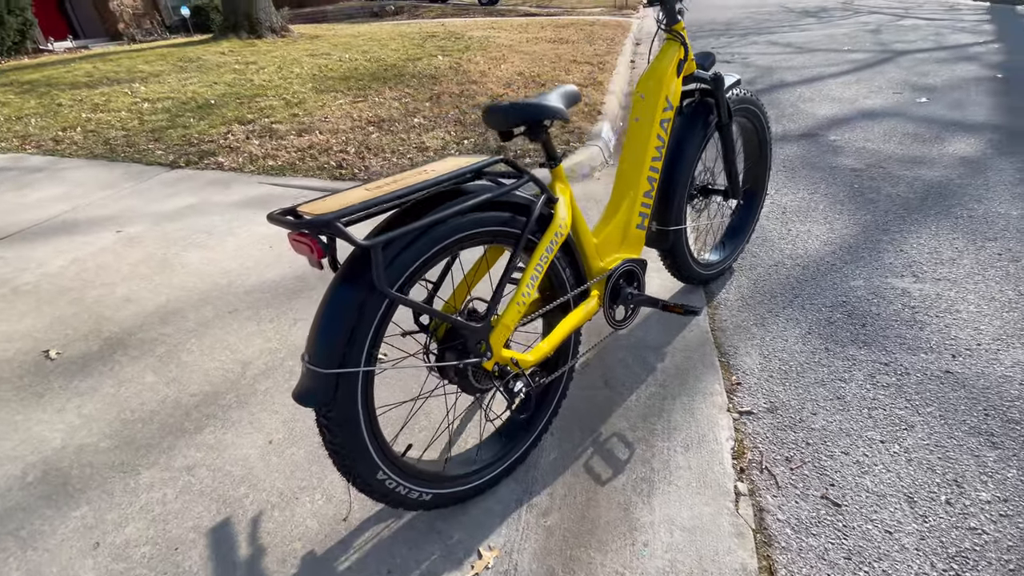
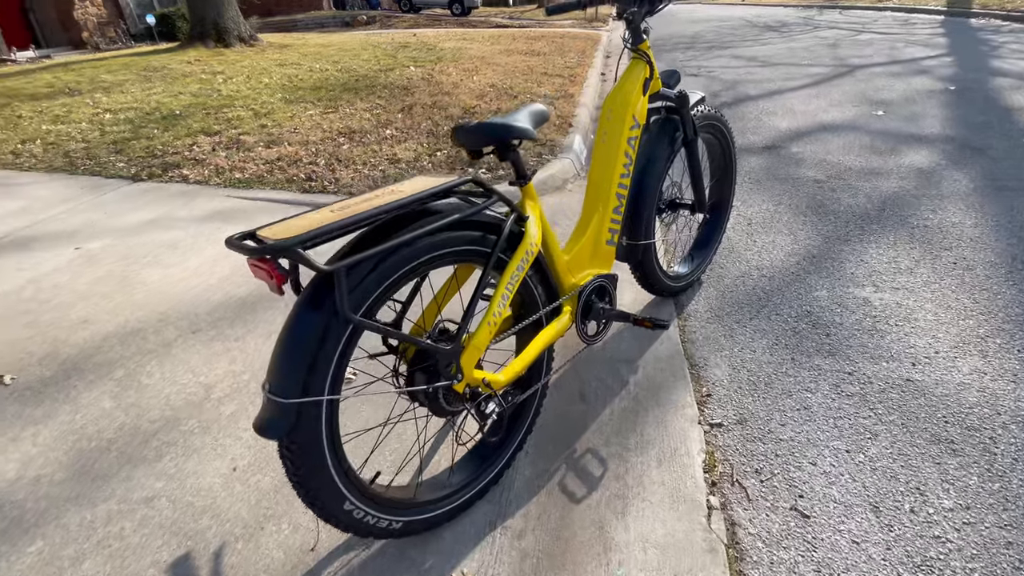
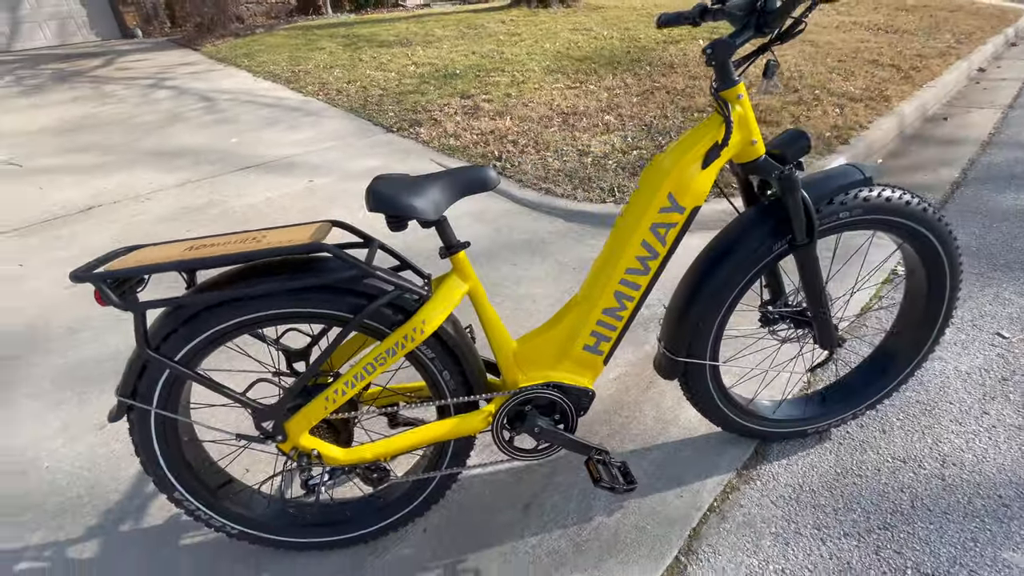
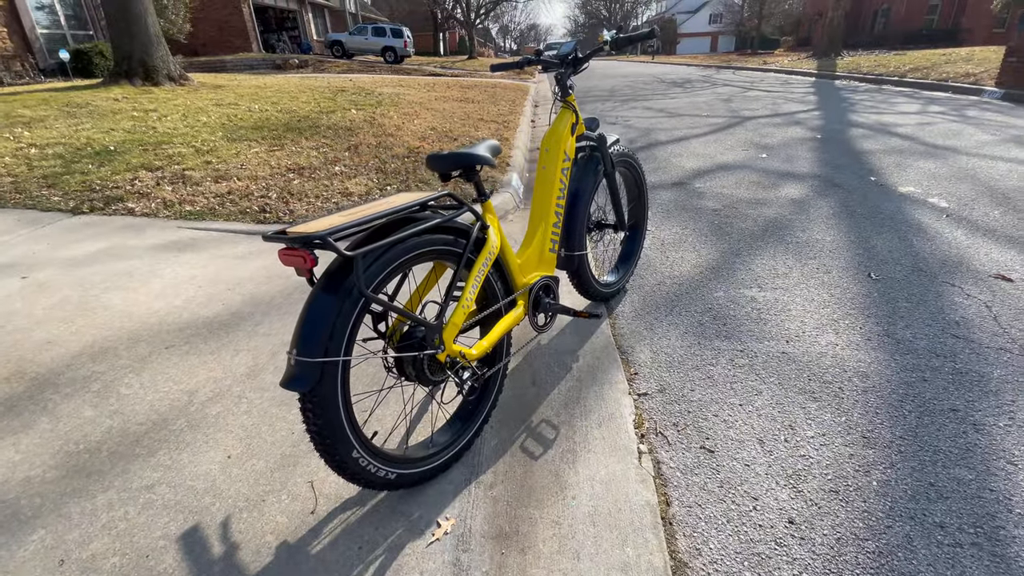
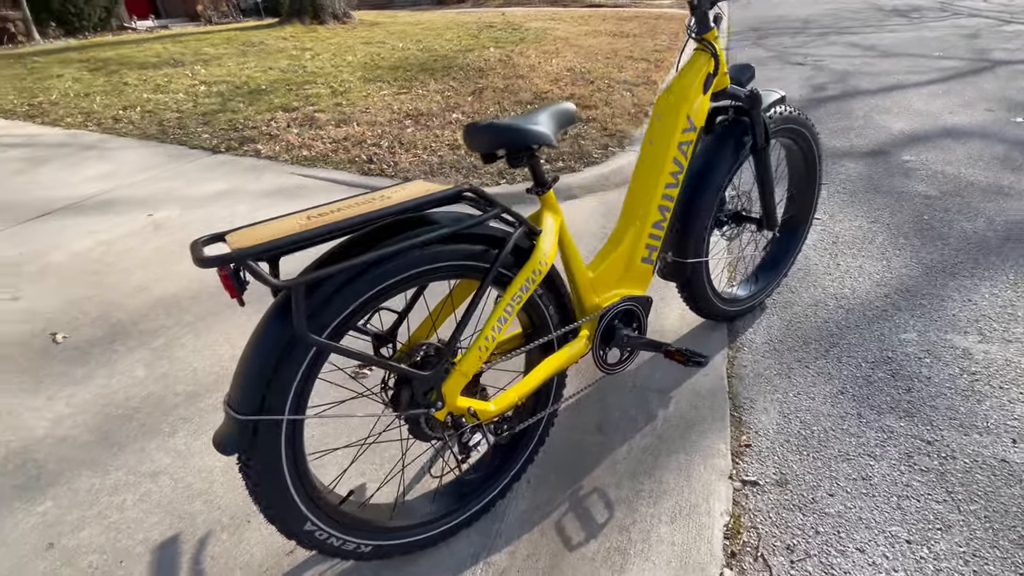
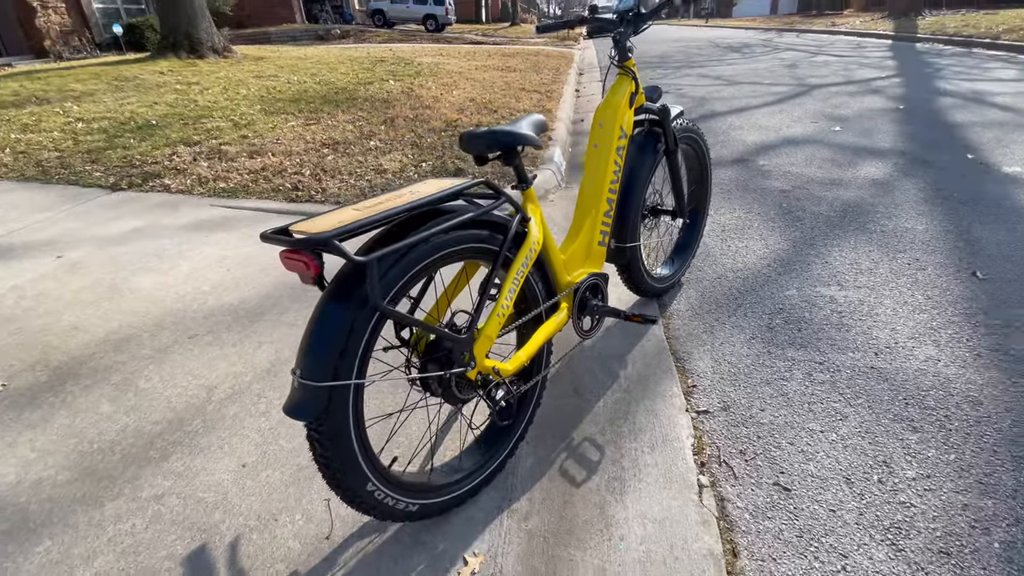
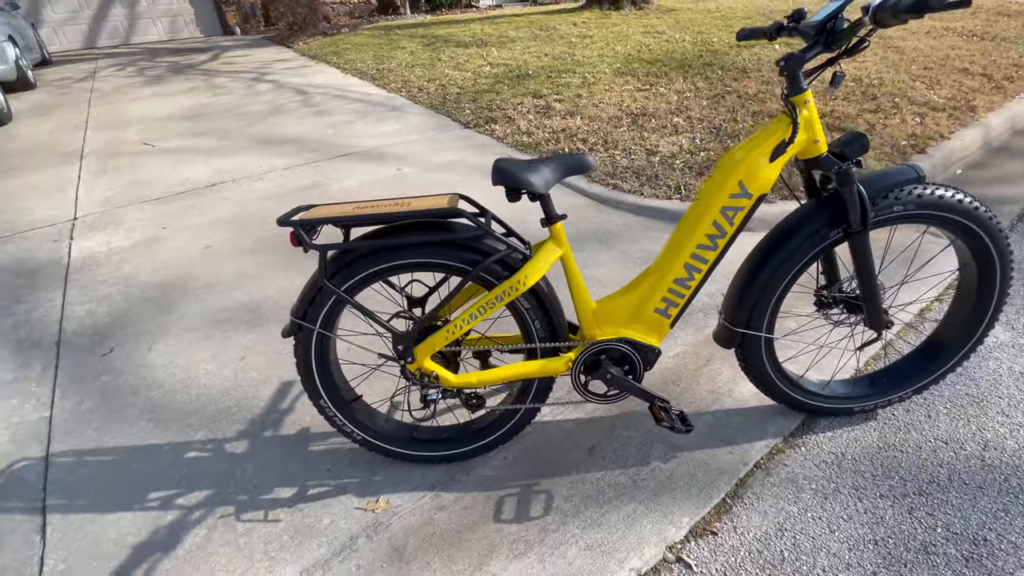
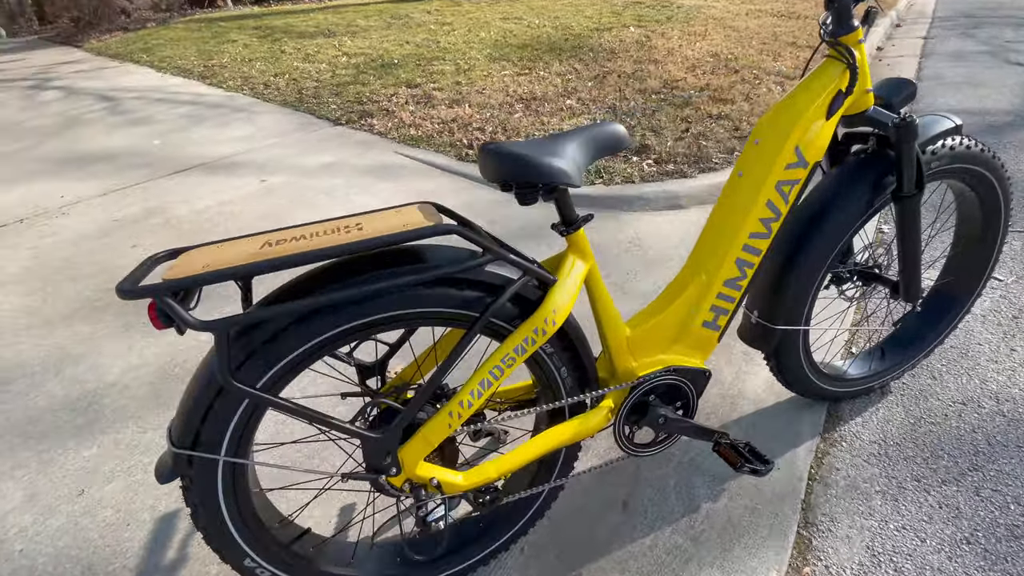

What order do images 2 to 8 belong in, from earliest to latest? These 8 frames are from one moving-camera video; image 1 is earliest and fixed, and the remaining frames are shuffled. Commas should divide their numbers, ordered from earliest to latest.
6, 4, 2, 5, 8, 3, 7
